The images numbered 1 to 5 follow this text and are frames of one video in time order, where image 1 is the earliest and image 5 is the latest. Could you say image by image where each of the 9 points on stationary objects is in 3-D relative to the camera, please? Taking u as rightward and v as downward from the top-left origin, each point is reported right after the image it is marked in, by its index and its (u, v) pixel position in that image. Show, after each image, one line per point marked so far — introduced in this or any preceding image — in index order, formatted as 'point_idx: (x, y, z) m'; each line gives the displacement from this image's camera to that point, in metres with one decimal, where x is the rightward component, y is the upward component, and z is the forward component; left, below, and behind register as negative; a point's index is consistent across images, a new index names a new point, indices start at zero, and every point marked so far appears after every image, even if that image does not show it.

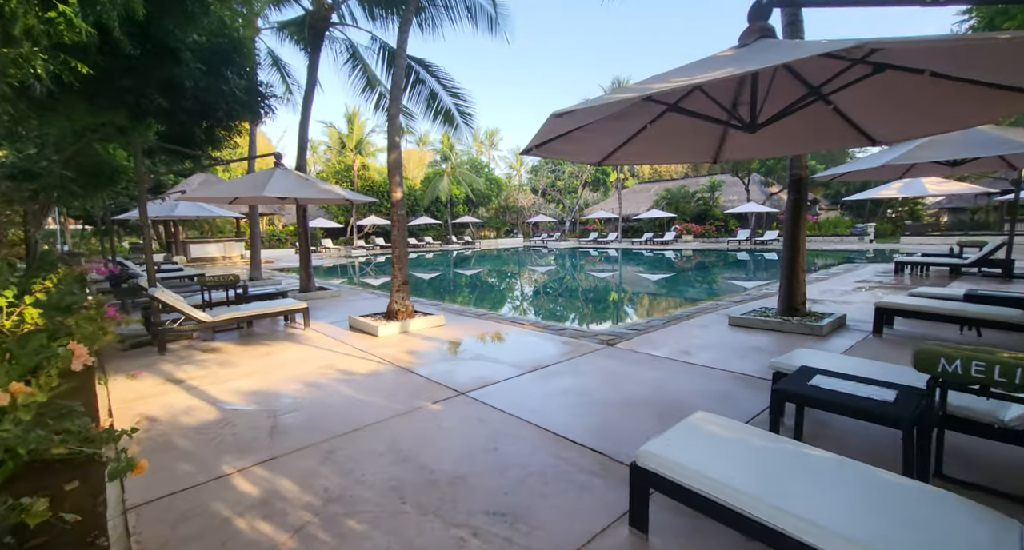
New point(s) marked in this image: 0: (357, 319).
0: (-2.2, -0.6, +6.3) m
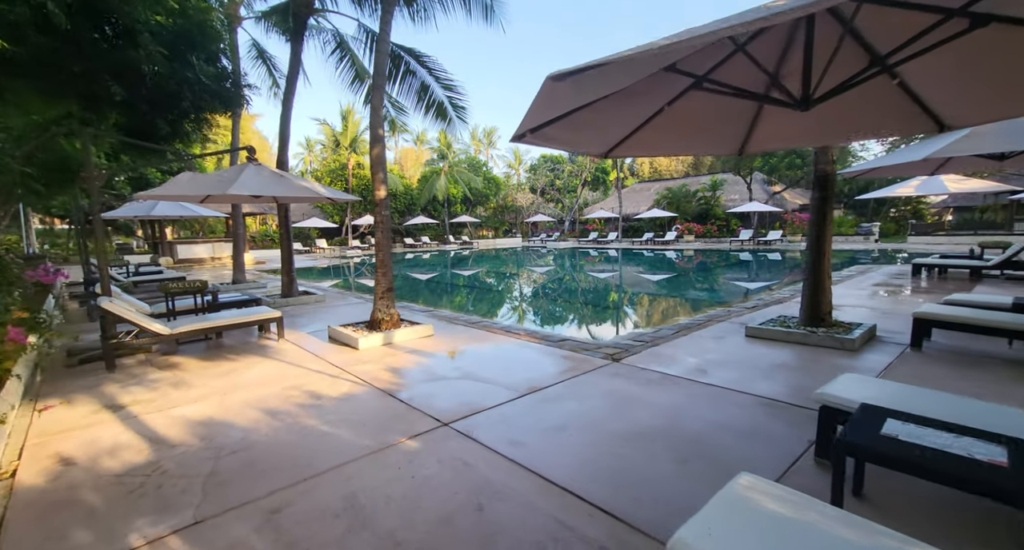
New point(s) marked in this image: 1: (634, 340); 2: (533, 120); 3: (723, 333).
0: (-2.2, -0.7, +5.7) m
1: (+1.5, -0.8, +5.5) m
2: (+0.1, +0.8, +2.4) m
3: (+2.6, -0.7, +5.5) m
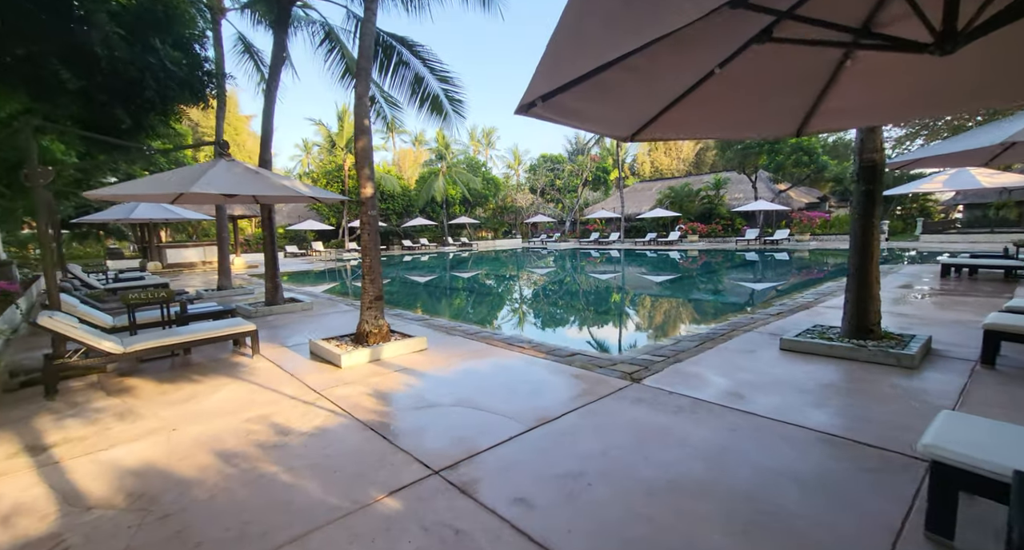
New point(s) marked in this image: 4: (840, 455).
0: (-2.2, -0.8, +5.1) m
1: (+1.5, -0.9, +4.9) m
2: (+0.1, +0.8, +1.8) m
3: (+2.6, -0.8, +4.9) m
4: (+1.9, -1.0, +2.6) m
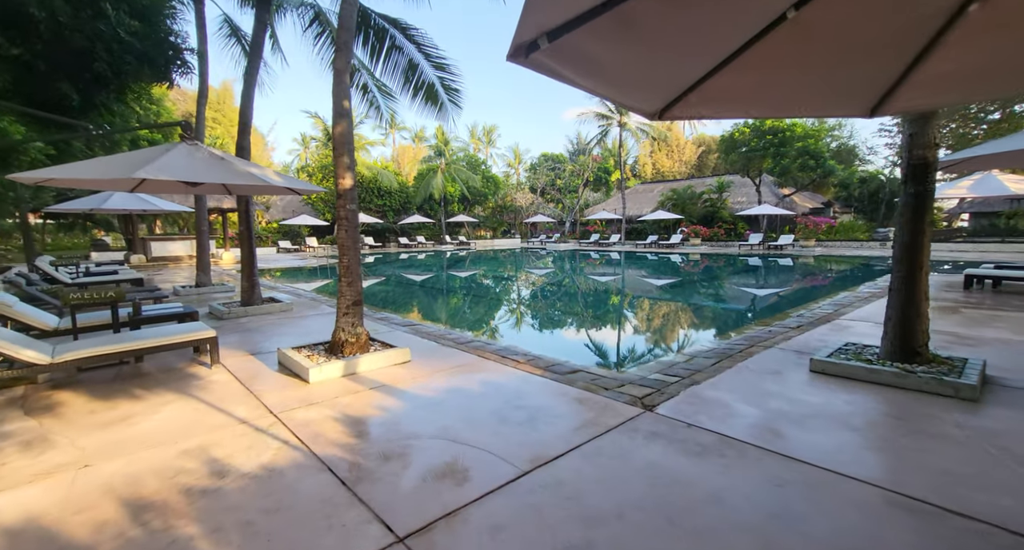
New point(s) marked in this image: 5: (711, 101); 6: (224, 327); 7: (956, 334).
0: (-2.3, -0.8, +4.5) m
1: (+1.5, -0.9, +4.3) m
2: (+0.1, +0.7, +1.2) m
3: (+2.5, -0.9, +4.3) m
4: (+1.9, -1.1, +2.1) m
5: (+0.9, +0.8, +2.1) m
6: (-4.0, -0.7, +6.3) m
7: (+5.5, -0.7, +5.5) m
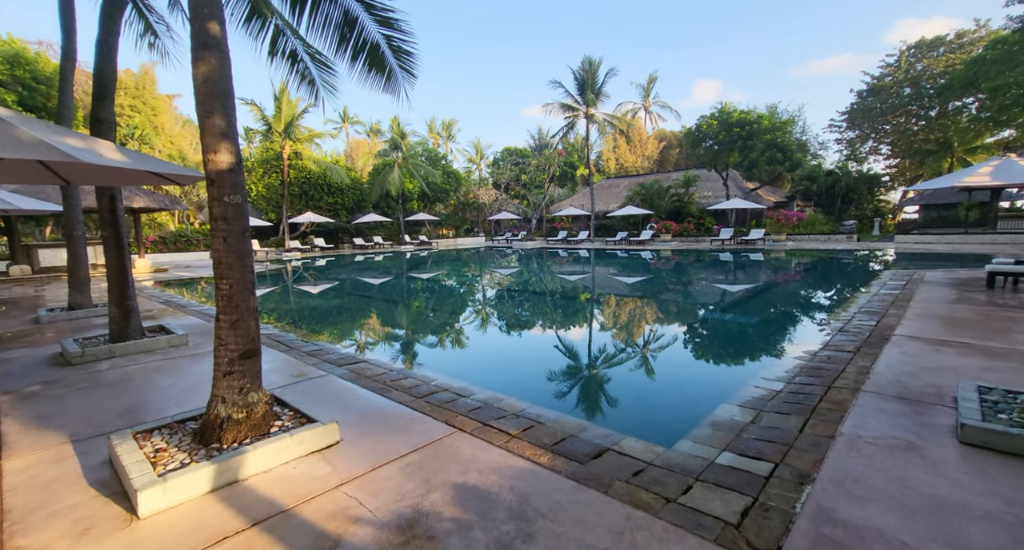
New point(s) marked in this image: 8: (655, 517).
0: (-2.3, -1.0, +2.6) m
1: (+1.4, -1.1, +2.7) m
2: (+0.3, +0.5, -0.4) m
3: (+2.5, -1.0, +2.8) m
4: (+2.0, -1.3, +0.5) m
5: (+1.0, +0.6, +0.5) m
6: (-4.2, -1.0, +4.3) m
7: (+5.3, -0.8, +4.3) m
8: (+0.7, -1.2, +2.2) m
